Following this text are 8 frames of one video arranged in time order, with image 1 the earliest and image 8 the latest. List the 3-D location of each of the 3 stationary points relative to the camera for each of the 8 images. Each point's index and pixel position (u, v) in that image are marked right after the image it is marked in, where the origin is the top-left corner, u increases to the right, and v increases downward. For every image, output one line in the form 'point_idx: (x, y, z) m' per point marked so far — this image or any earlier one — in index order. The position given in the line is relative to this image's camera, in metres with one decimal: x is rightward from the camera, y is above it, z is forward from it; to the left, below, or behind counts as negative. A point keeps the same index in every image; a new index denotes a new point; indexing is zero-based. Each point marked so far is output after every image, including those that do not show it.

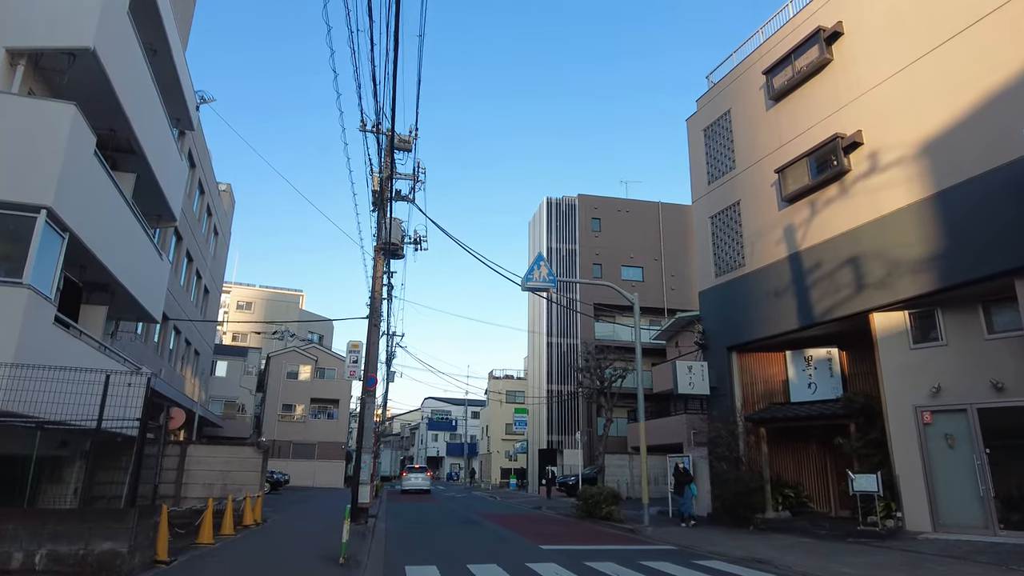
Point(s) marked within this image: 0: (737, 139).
0: (+6.0, +4.0, +17.4) m
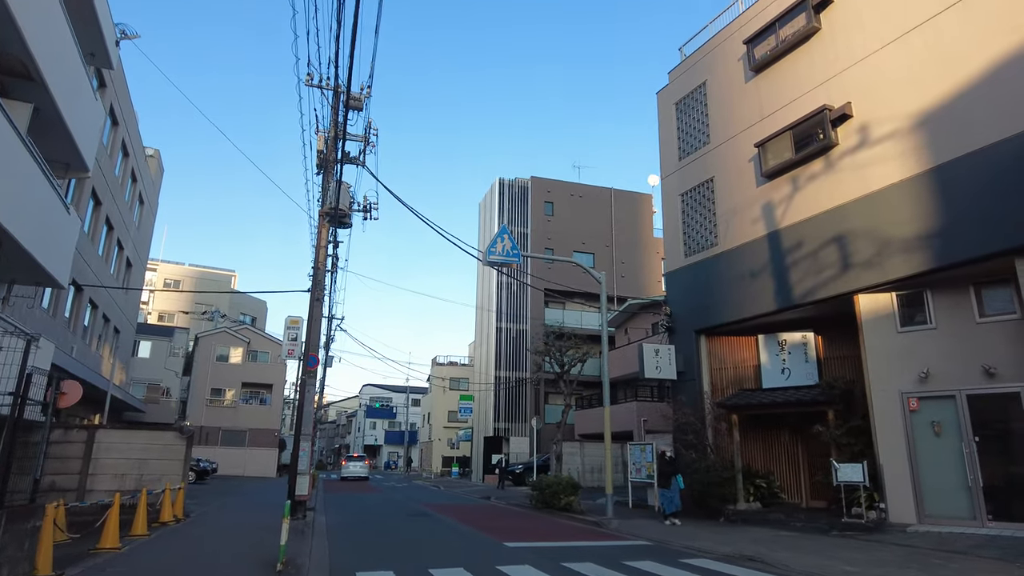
0: (+5.1, +4.5, +16.6) m
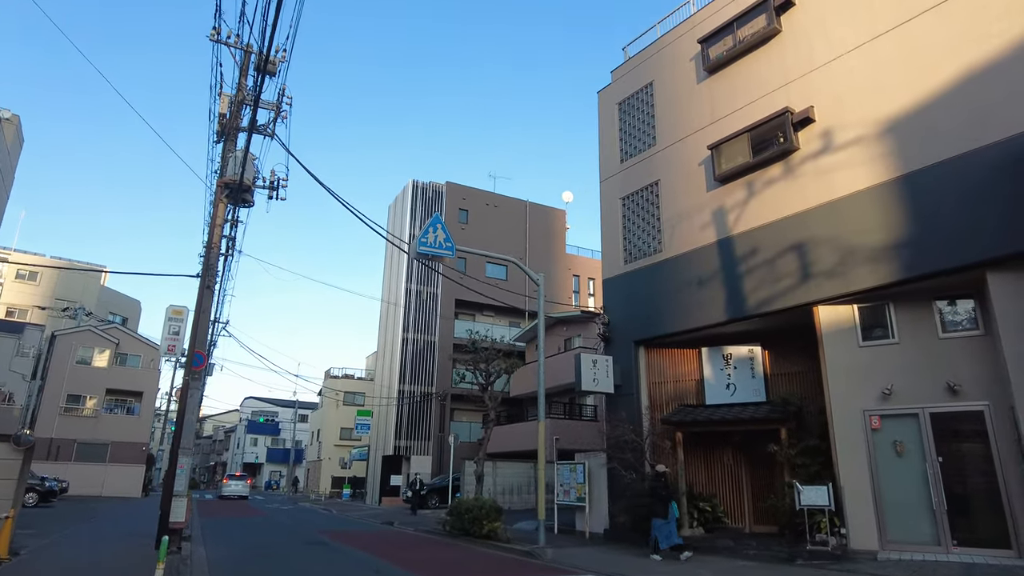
0: (+3.6, +4.2, +15.8) m
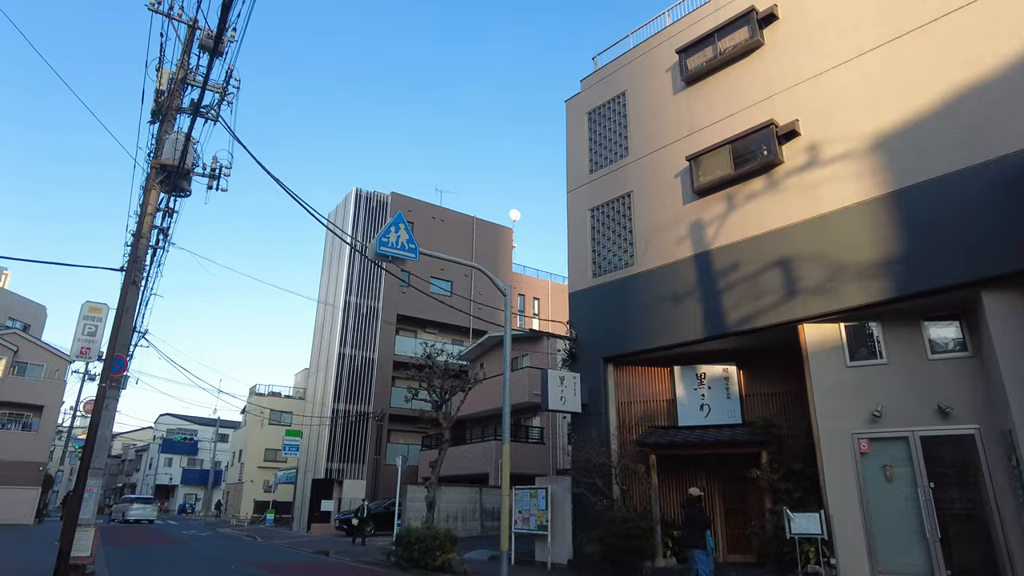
0: (+2.8, +3.9, +15.3) m
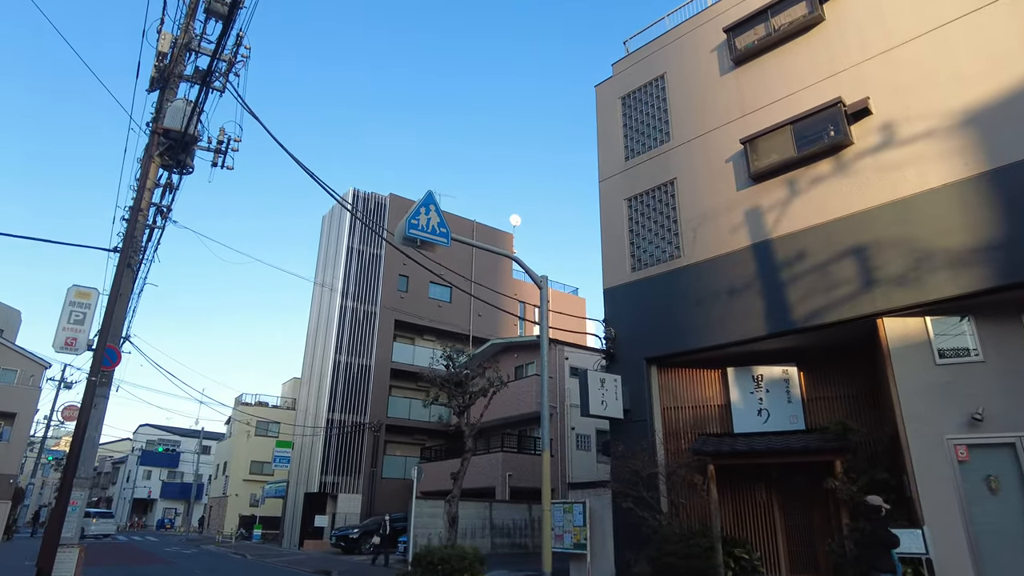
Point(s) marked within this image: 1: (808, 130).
0: (+3.5, +3.9, +14.2) m
1: (+5.2, +2.8, +11.6) m
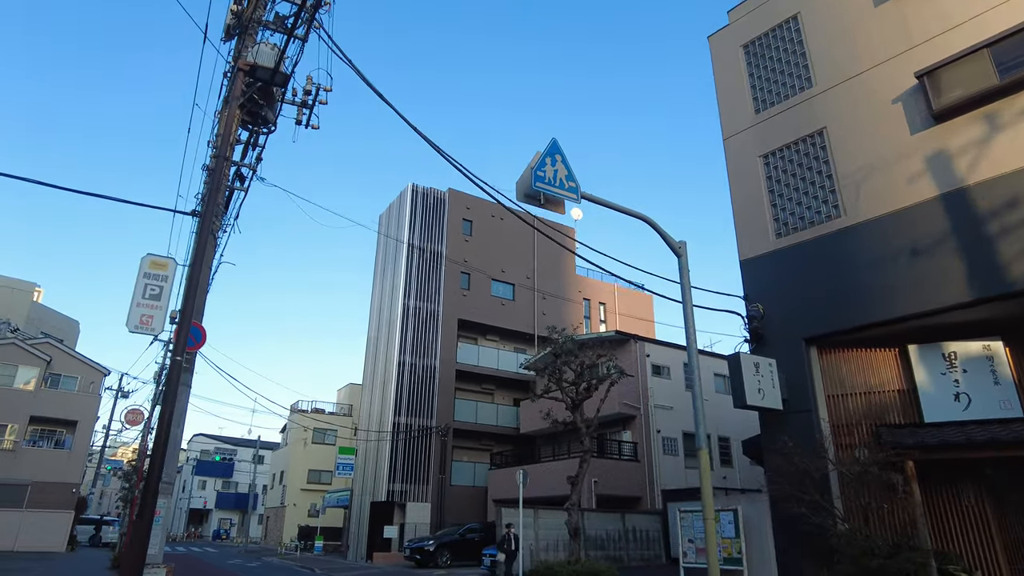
0: (+5.7, +4.5, +12.2) m
1: (+7.3, +3.4, +9.4) m
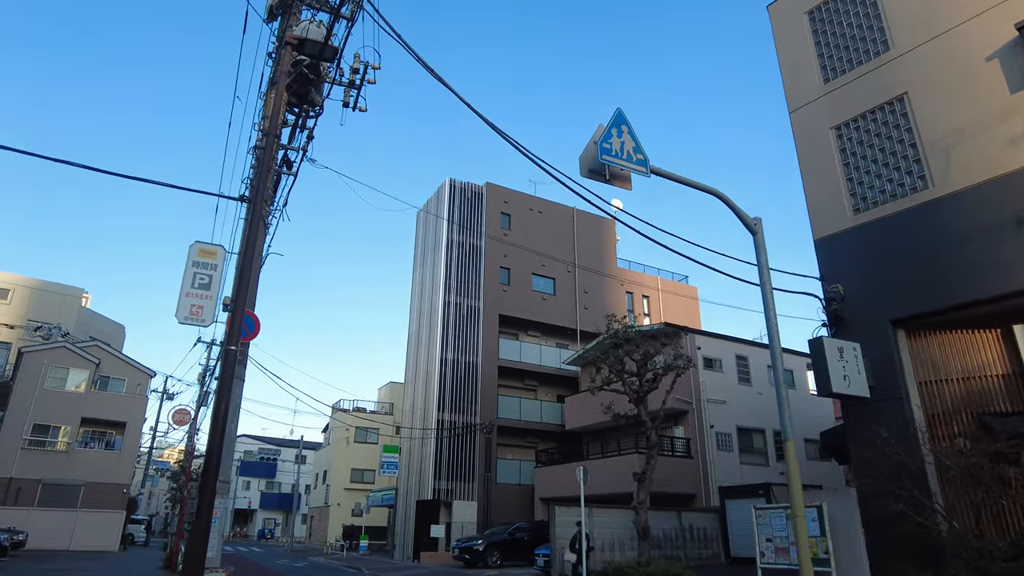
0: (+6.6, +4.9, +11.3) m
1: (+8.1, +3.8, +8.5) m
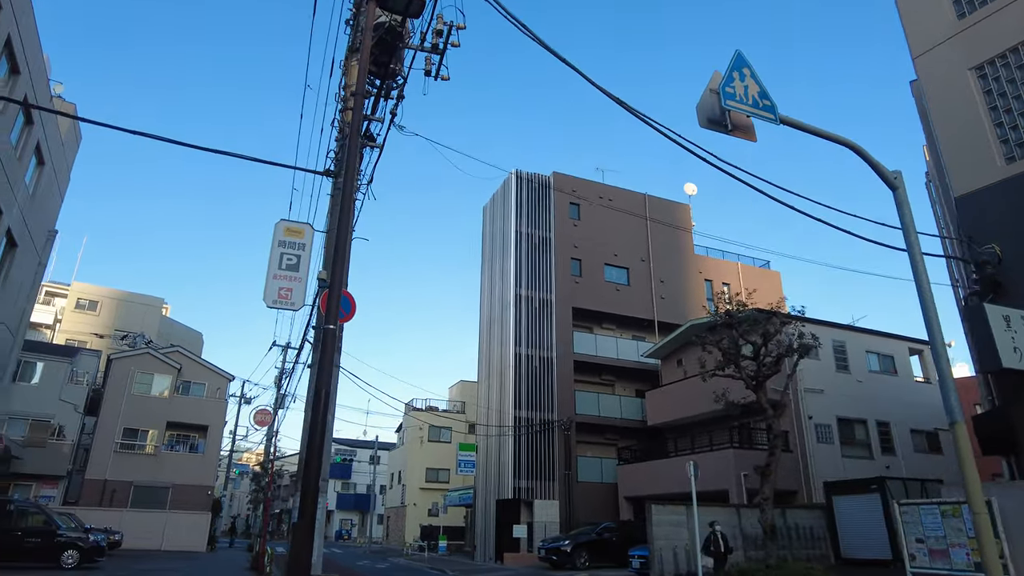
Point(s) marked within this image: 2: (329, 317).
0: (+7.9, +5.5, +9.8) m
1: (+9.2, +4.5, +6.8) m
2: (-2.0, -0.3, +6.8) m
